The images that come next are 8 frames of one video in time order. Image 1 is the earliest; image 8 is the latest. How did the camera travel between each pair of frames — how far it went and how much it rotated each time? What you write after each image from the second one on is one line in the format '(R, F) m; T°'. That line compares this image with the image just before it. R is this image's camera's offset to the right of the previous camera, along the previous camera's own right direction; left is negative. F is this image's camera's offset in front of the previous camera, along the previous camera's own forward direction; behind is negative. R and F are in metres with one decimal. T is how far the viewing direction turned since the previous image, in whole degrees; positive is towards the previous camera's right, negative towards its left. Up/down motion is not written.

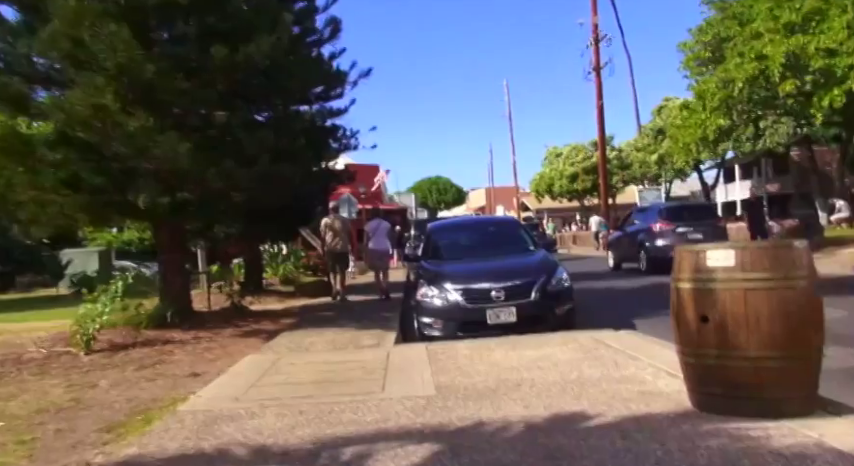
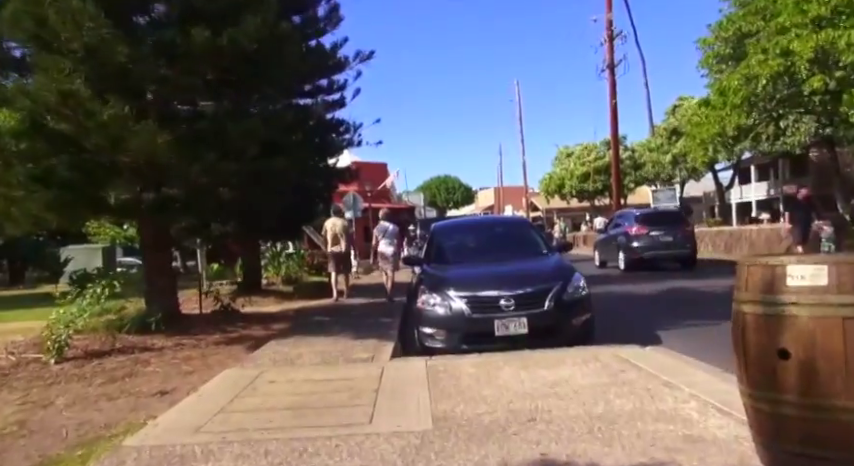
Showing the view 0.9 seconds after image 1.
(+0.1, +0.9) m; -1°
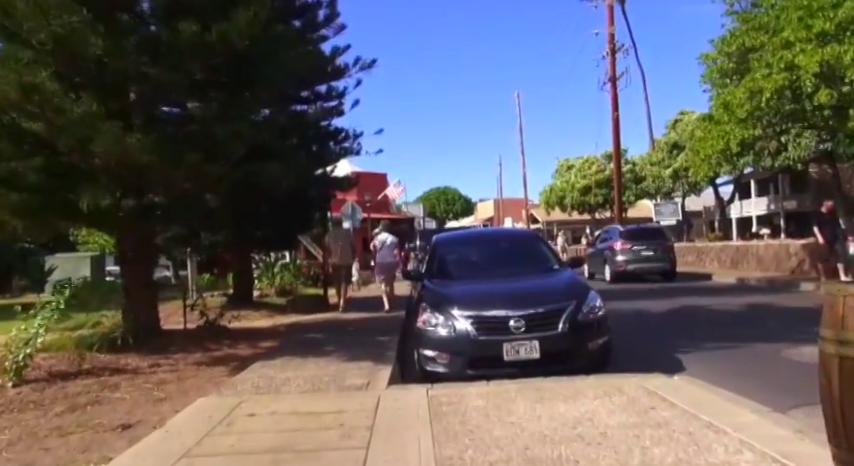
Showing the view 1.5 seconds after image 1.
(0.0, +0.8) m; 0°
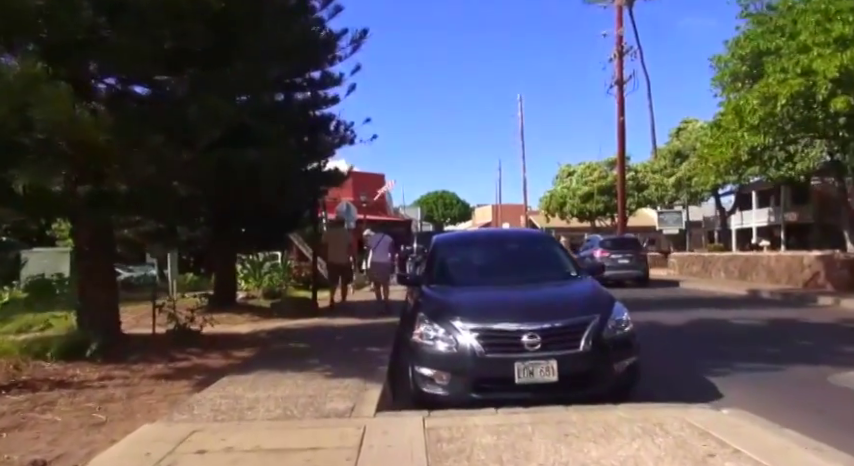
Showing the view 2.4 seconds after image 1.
(0.0, +1.2) m; 0°
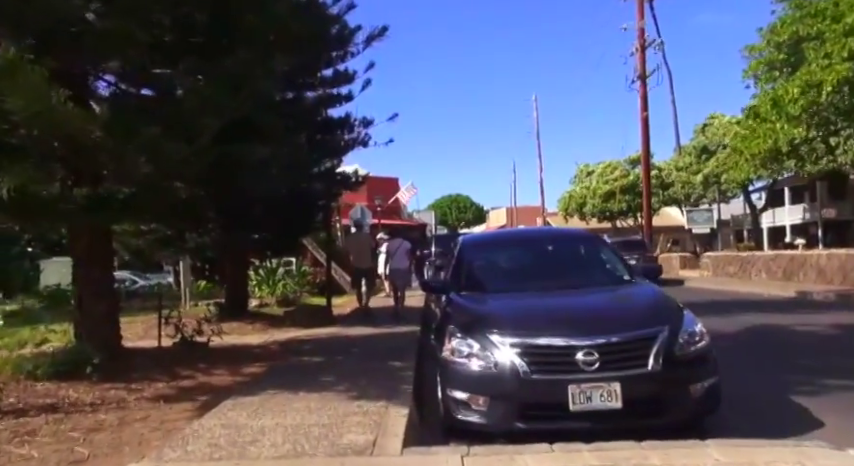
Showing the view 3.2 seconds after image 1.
(-0.1, +1.0) m; -1°
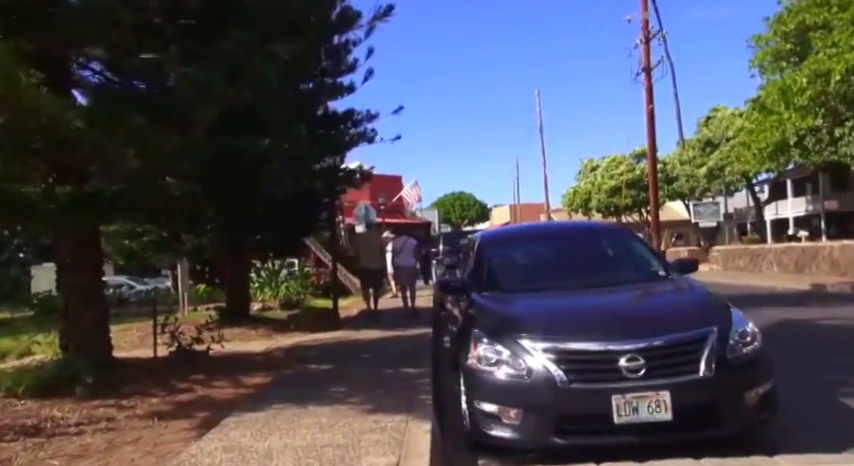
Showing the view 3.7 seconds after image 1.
(-0.1, +0.6) m; 0°
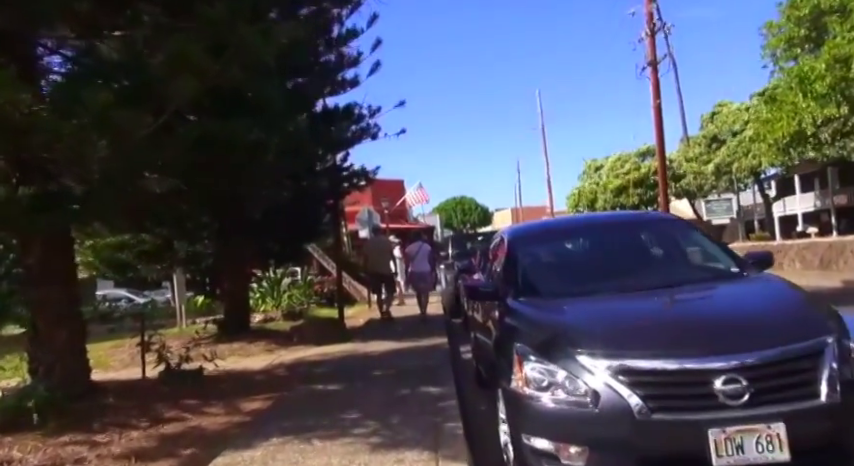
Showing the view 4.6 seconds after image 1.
(-0.2, +1.1) m; 0°
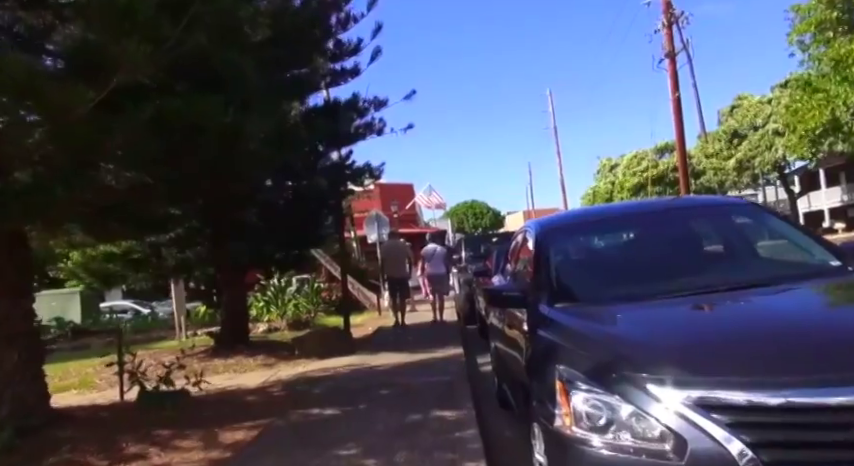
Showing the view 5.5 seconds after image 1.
(0.0, +1.1) m; -1°
